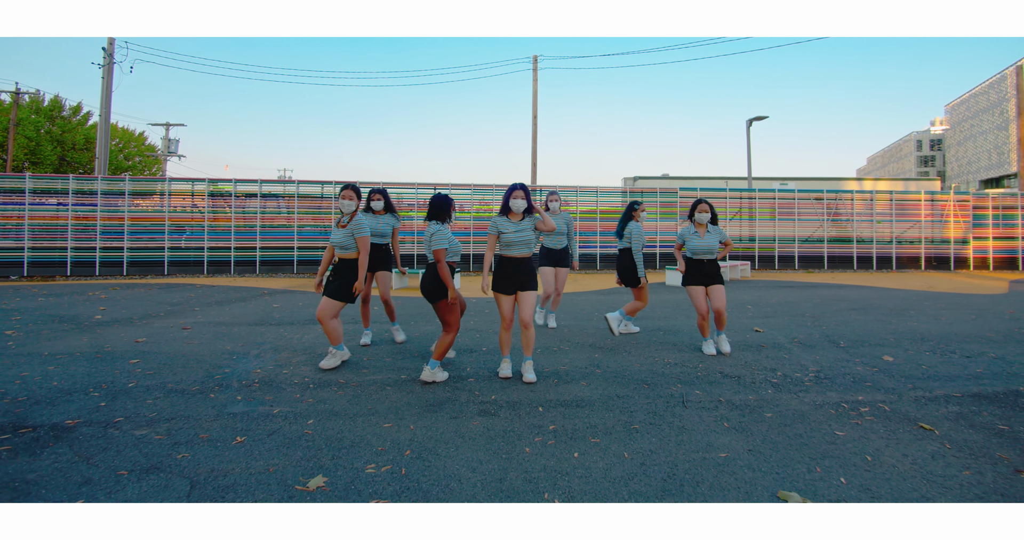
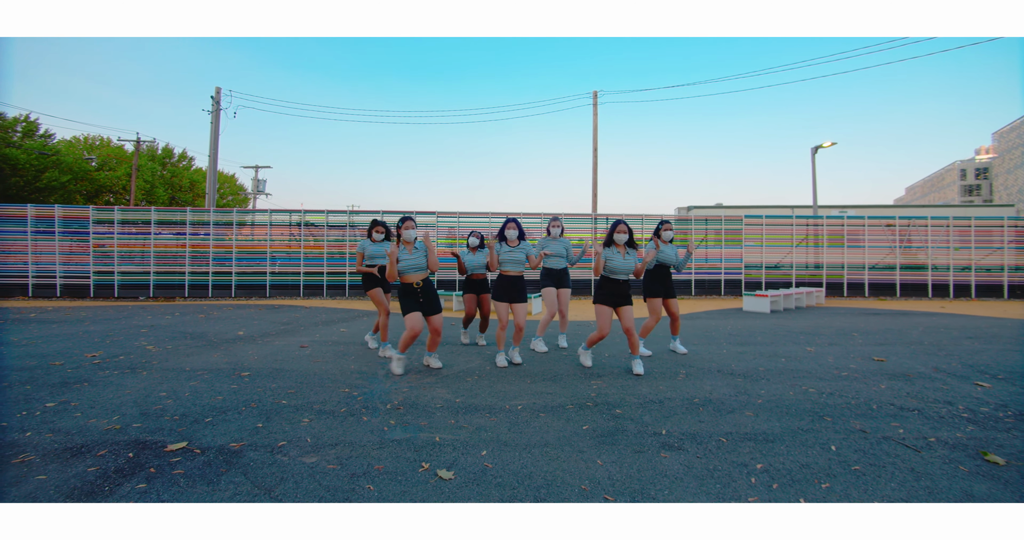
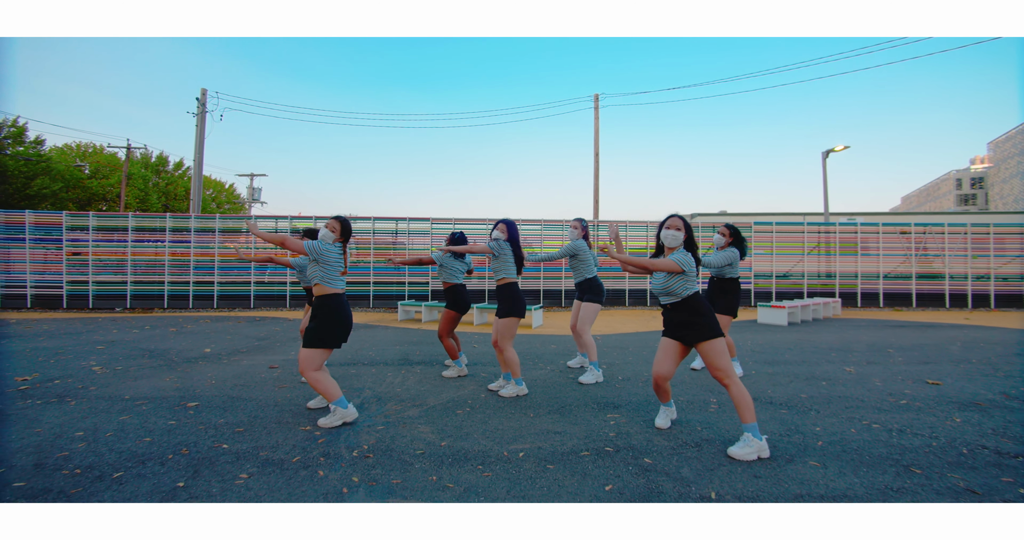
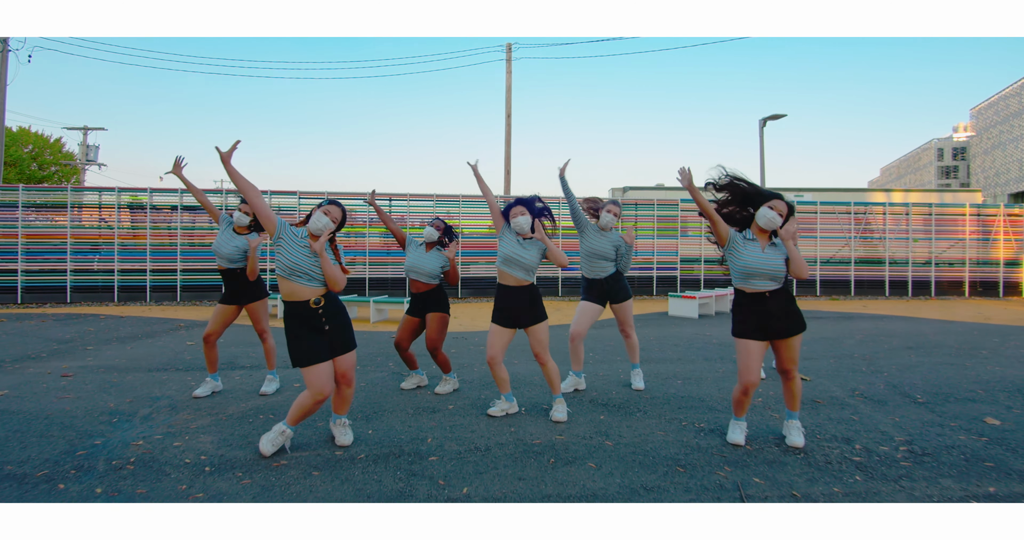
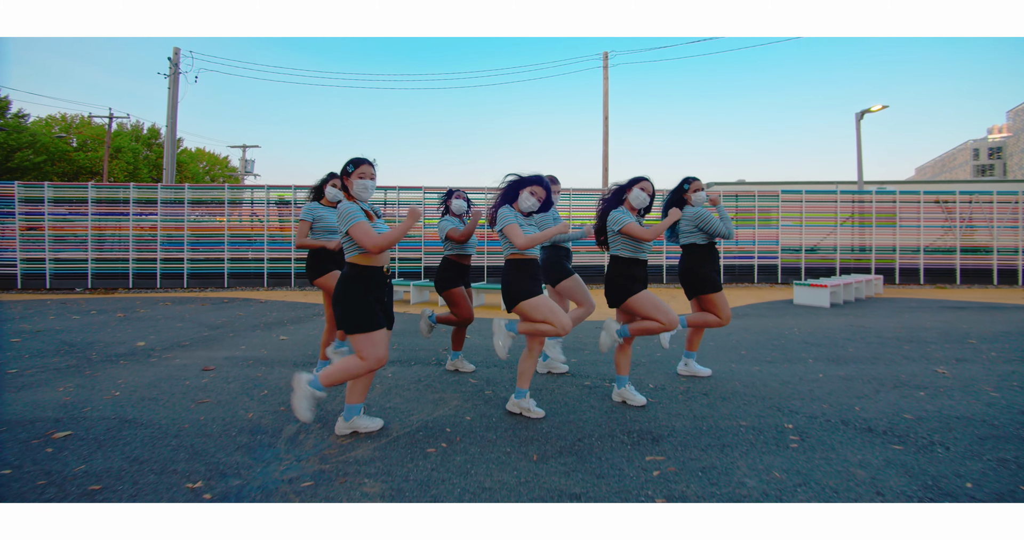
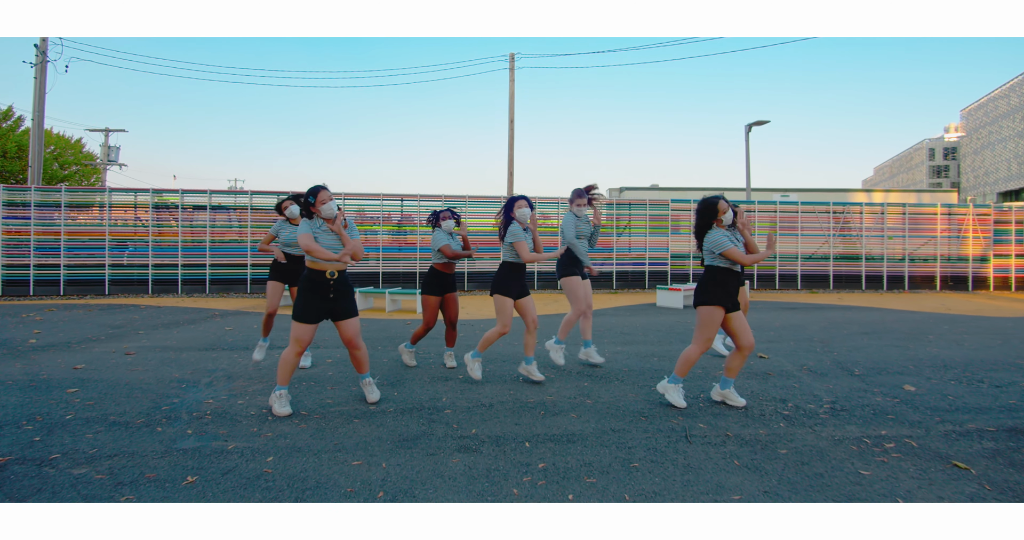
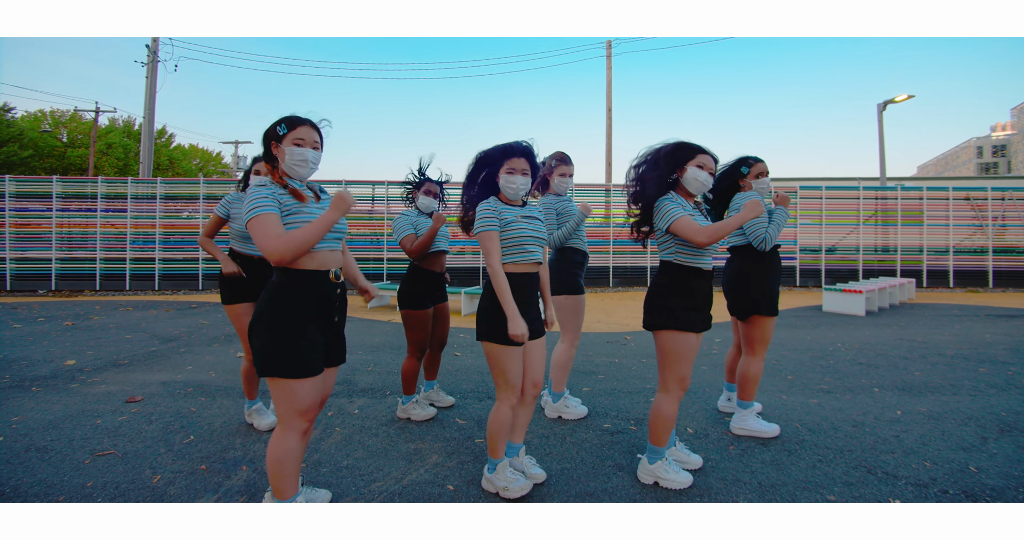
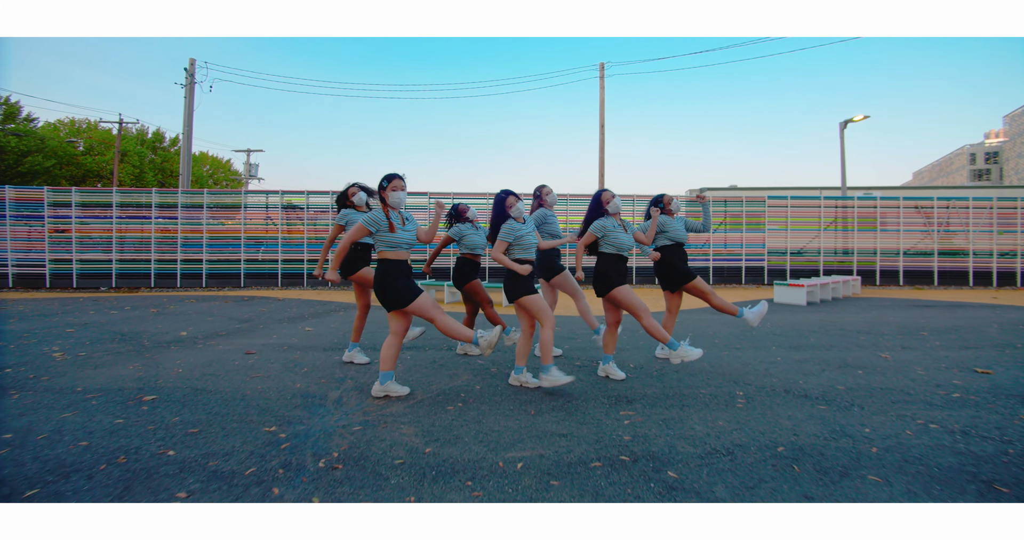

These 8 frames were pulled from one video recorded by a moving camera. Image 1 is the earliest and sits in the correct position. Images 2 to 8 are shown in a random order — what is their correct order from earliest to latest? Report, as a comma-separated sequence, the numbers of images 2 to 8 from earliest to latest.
6, 4, 3, 2, 8, 5, 7
